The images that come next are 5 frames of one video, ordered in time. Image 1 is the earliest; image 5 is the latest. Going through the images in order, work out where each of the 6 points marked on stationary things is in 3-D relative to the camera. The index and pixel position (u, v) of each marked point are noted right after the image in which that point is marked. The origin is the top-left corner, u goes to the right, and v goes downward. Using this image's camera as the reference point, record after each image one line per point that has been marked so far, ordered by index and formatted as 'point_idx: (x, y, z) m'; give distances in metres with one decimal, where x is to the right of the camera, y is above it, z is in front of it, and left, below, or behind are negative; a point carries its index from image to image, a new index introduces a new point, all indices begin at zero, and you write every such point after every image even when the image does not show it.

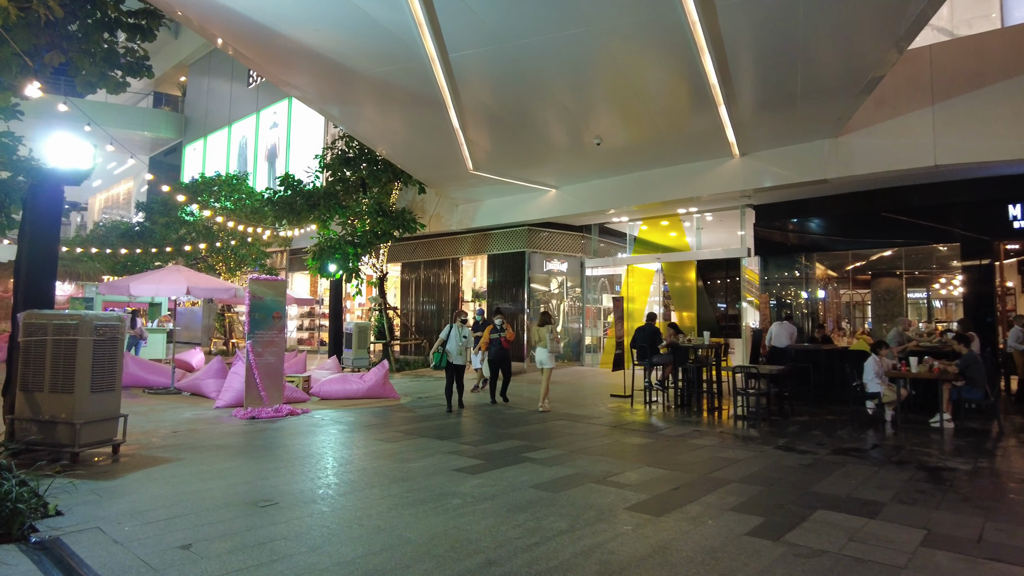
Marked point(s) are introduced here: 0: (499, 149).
0: (-0.3, +2.4, +11.3) m
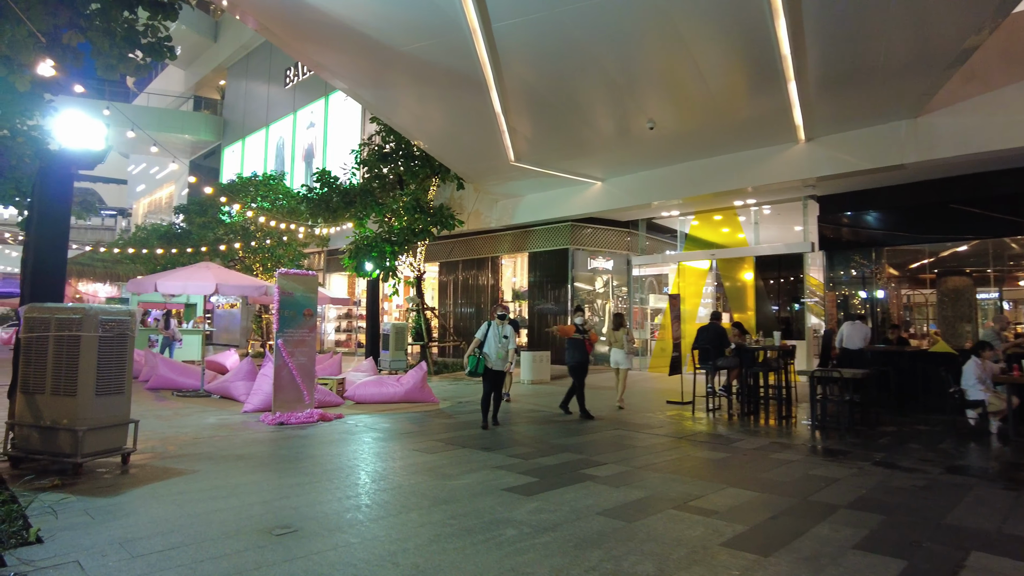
0: (+0.5, +2.5, +10.7) m
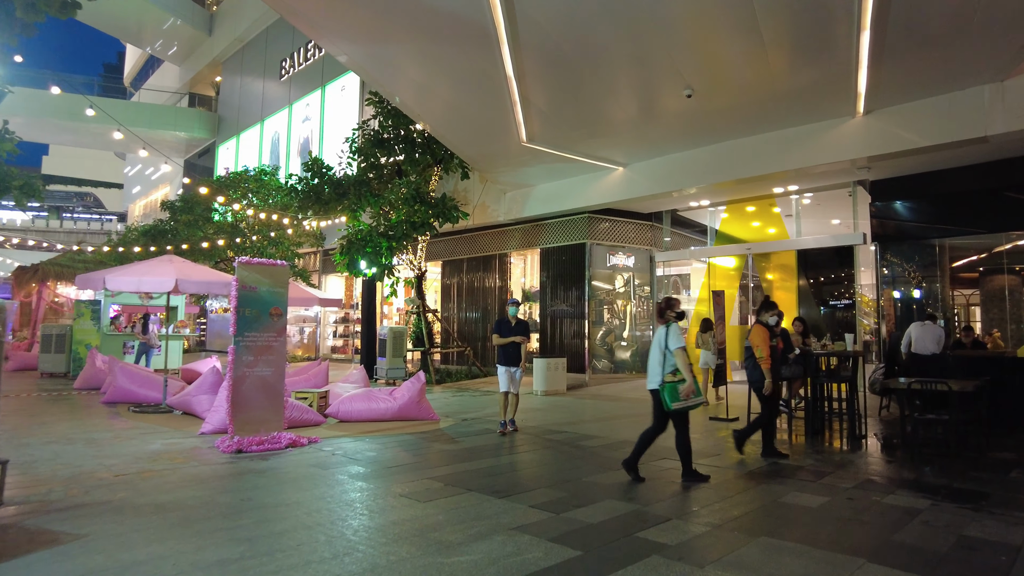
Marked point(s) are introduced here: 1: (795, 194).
0: (+0.6, +2.5, +9.3) m
1: (+4.8, +1.6, +11.4) m
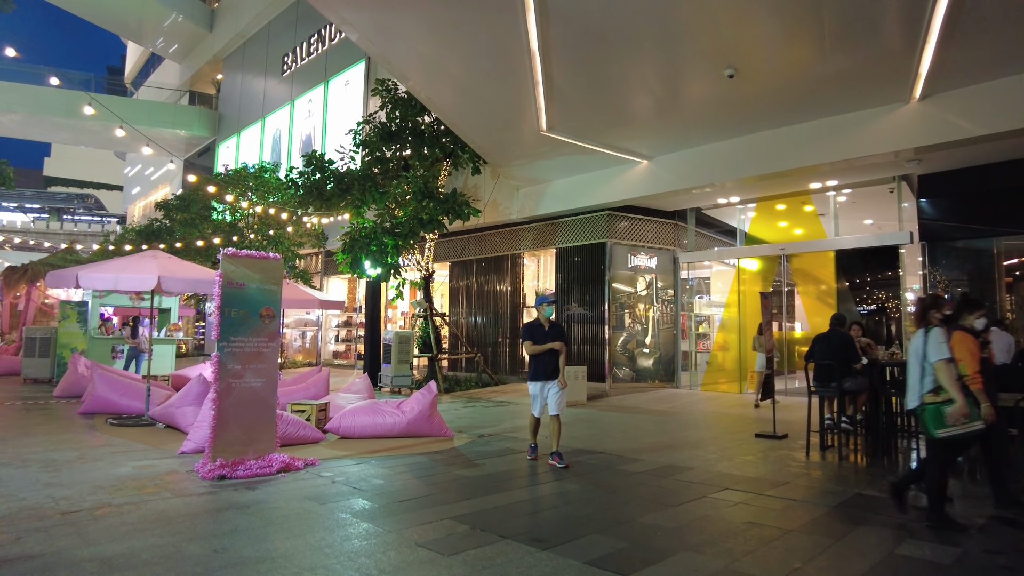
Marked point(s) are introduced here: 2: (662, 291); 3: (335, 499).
0: (+0.9, +2.5, +8.5) m
1: (+5.1, +1.5, +10.6) m
2: (+2.8, -0.1, +12.5) m
3: (-1.1, -1.3, +4.1) m
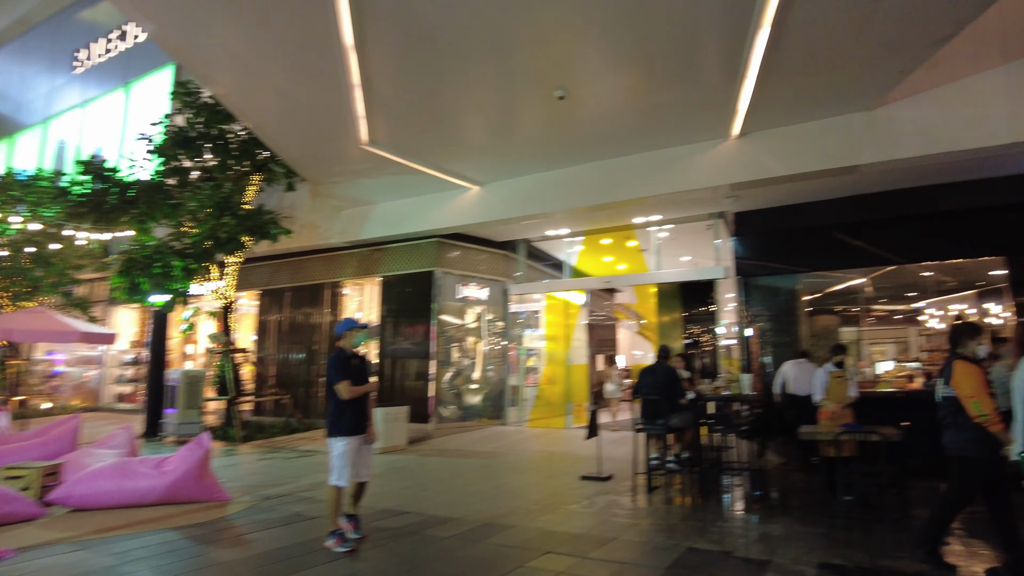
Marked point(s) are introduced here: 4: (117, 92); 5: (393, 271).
0: (-1.3, +2.1, +7.8) m
1: (+2.3, +1.0, +10.8) m
2: (-0.4, -0.6, +12.0) m
3: (-2.2, -1.4, +2.8) m
4: (-10.7, +5.3, +17.8) m
5: (-2.1, +0.3, +11.6) m
